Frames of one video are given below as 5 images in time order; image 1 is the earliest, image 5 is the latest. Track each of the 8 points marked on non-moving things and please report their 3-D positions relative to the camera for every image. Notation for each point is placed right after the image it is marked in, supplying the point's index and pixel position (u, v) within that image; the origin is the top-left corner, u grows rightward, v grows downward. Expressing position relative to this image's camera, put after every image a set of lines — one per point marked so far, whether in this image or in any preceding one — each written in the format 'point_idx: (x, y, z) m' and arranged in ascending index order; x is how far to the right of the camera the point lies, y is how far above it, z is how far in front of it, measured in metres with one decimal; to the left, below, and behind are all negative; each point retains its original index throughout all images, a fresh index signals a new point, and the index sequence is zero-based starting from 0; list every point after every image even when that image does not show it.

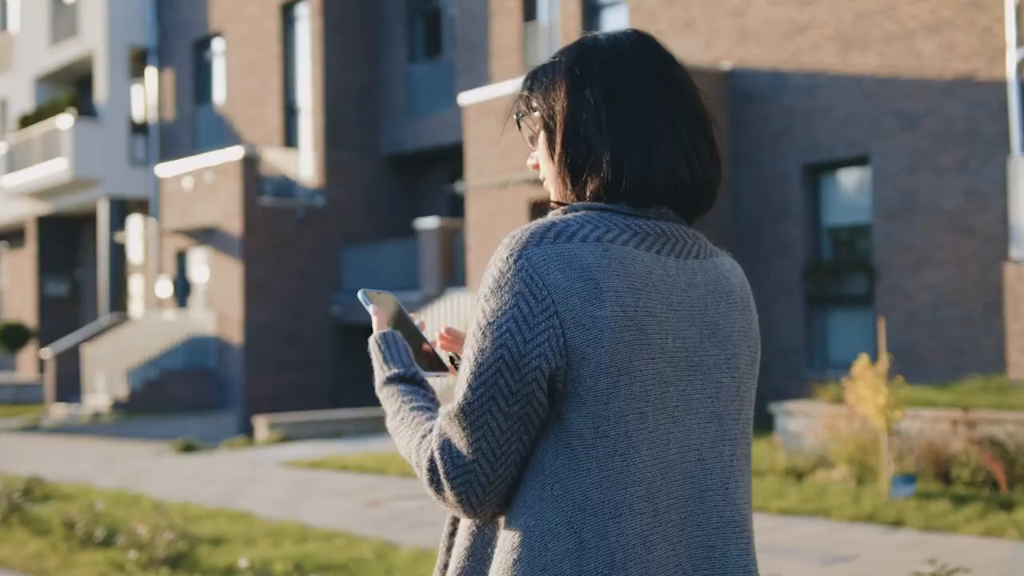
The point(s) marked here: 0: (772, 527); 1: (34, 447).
0: (+1.6, -1.5, +7.5) m
1: (-5.9, -2.0, +14.9) m
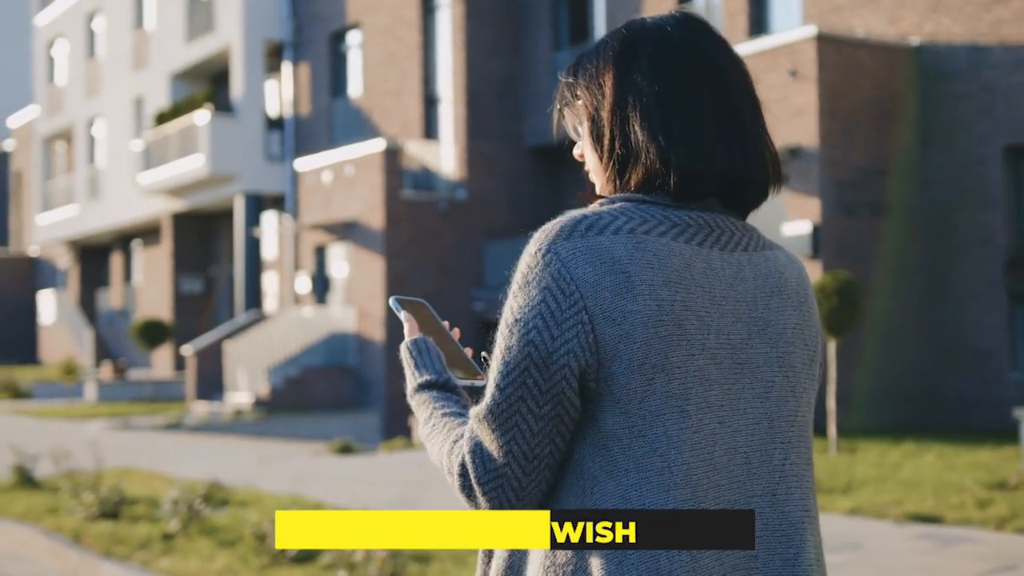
0: (+2.9, -1.4, +6.4) m
1: (-3.9, -1.9, +14.4) m
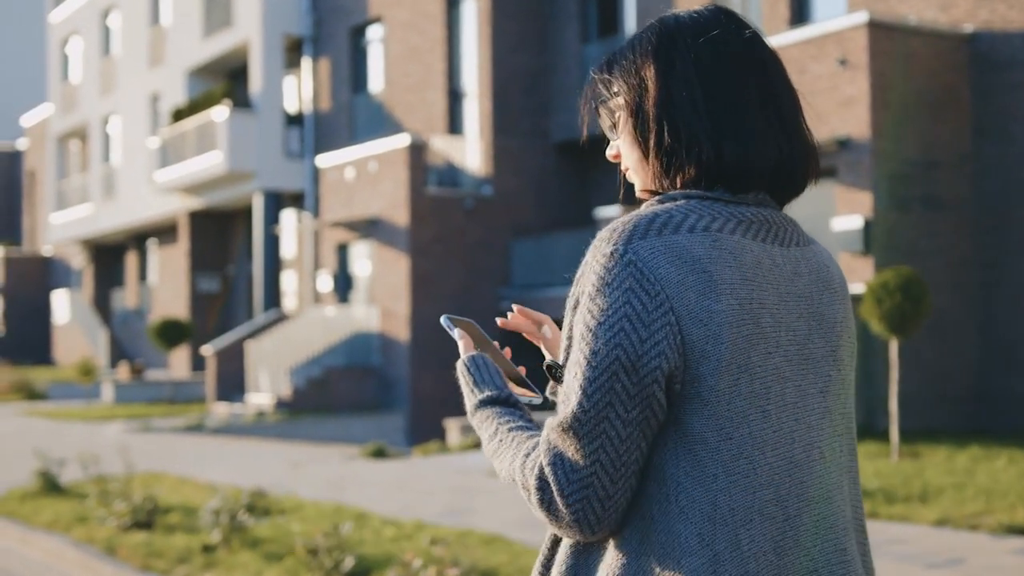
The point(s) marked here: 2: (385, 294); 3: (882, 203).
0: (+3.3, -1.4, +5.9) m
1: (-3.5, -1.9, +14.0) m
2: (-2.1, -0.1, +19.7) m
3: (+3.9, +0.9, +12.7) m
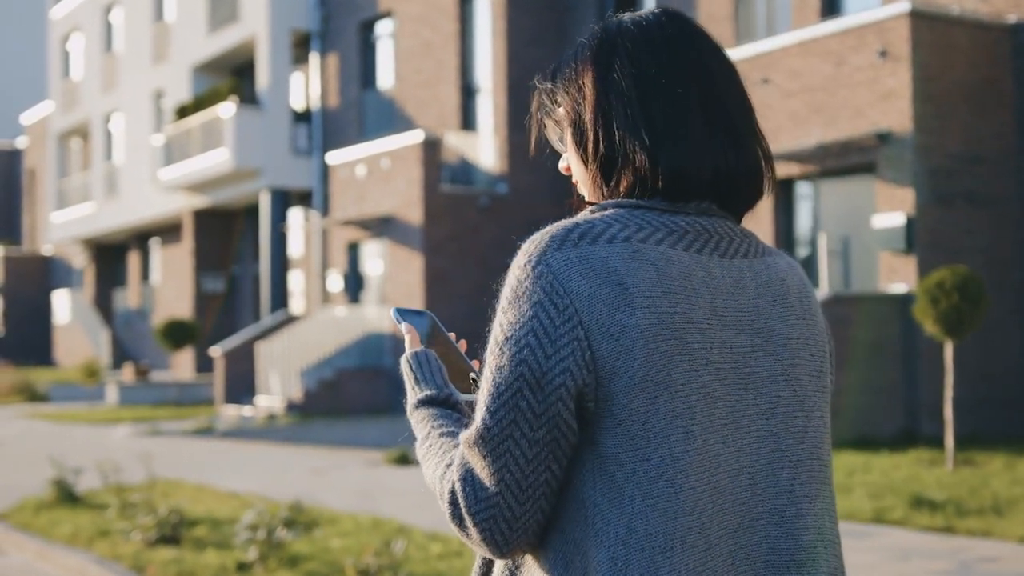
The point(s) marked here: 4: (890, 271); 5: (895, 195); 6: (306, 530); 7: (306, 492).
0: (+3.6, -1.4, +5.4) m
1: (-3.2, -1.9, +13.5) m
2: (-1.8, -0.1, +19.3) m
3: (+4.2, +0.9, +12.3) m
4: (+3.9, +0.2, +12.4) m
5: (+4.0, +0.9, +12.4) m
6: (-1.3, -1.4, +7.0) m
7: (-1.7, -1.7, +10.0) m
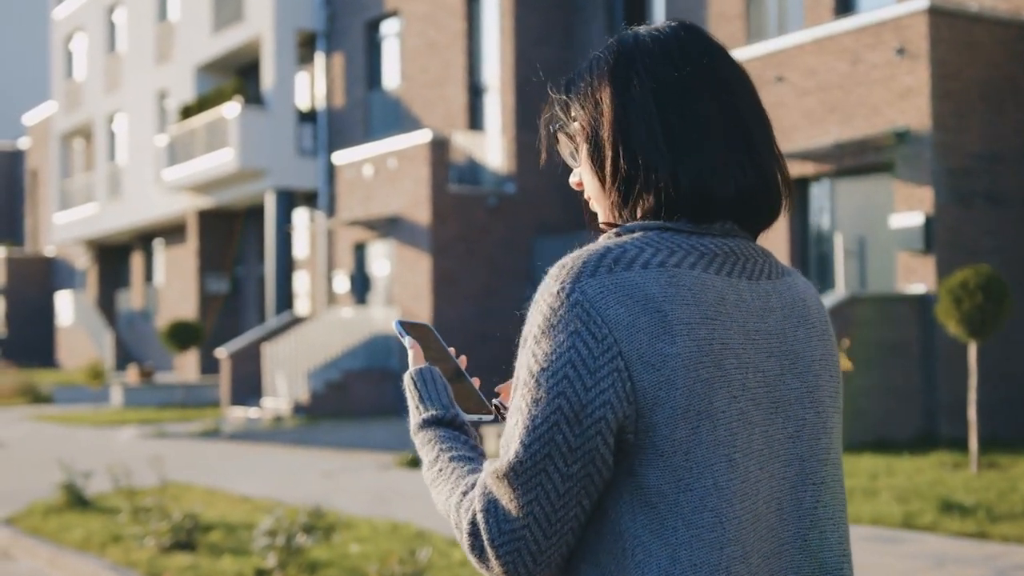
0: (+3.7, -1.4, +5.2) m
1: (-3.1, -1.9, +13.3) m
2: (-1.7, -0.1, +19.1) m
3: (+4.3, +0.9, +12.1) m
4: (+4.1, +0.2, +12.3) m
5: (+4.1, +0.9, +12.2) m
6: (-1.1, -1.4, +6.9) m
7: (-1.6, -1.7, +9.9) m
